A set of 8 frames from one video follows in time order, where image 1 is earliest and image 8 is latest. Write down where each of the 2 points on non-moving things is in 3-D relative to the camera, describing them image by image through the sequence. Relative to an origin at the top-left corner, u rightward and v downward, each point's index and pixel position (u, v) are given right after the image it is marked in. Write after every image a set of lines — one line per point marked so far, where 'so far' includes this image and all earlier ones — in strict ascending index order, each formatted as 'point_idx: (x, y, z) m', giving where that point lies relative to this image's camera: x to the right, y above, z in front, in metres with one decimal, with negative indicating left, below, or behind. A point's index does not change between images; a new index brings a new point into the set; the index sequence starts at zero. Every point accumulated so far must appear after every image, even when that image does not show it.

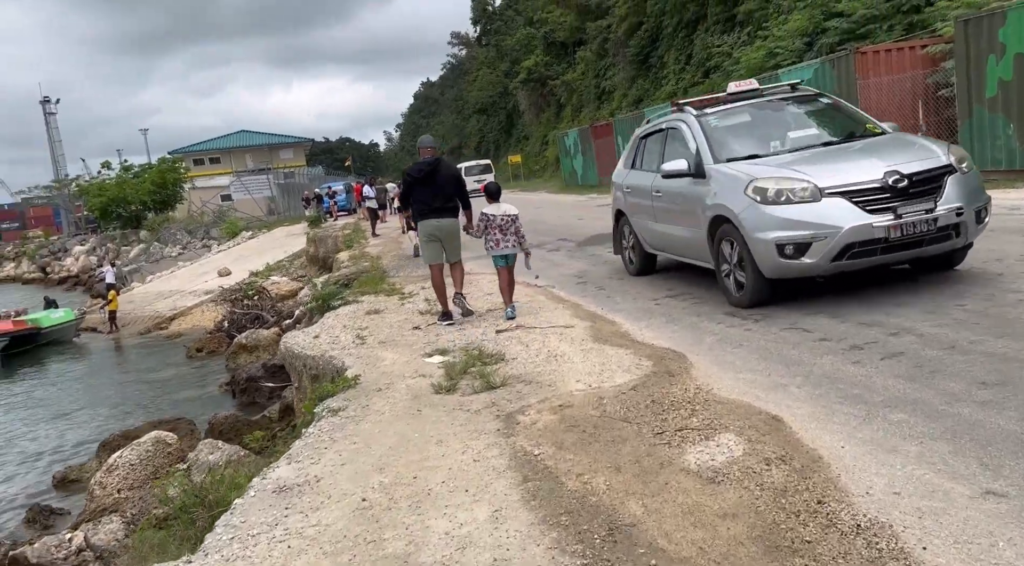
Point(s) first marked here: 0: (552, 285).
0: (+0.4, 0.0, +10.0) m
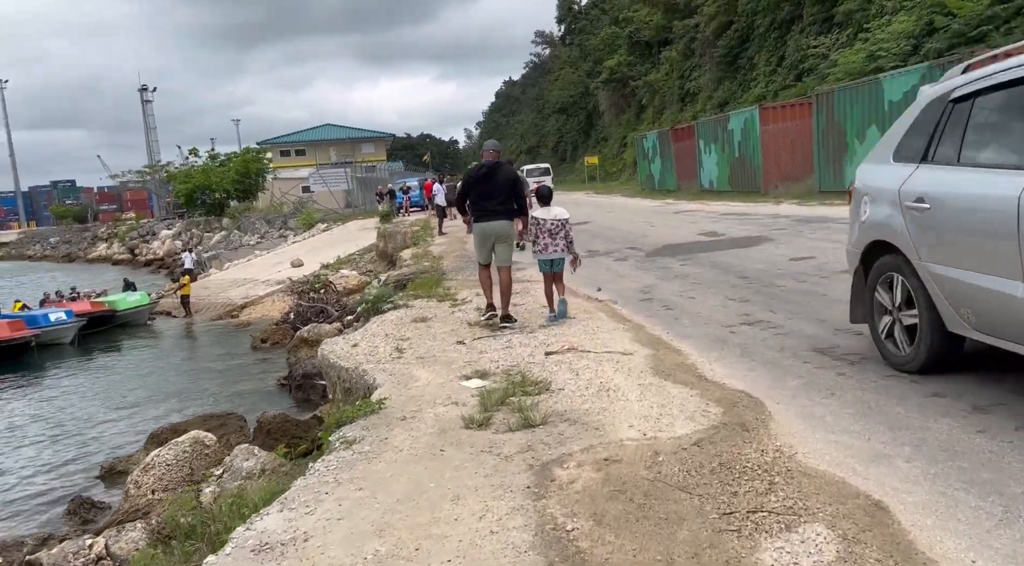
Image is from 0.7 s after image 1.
0: (+1.0, -0.2, +9.1) m
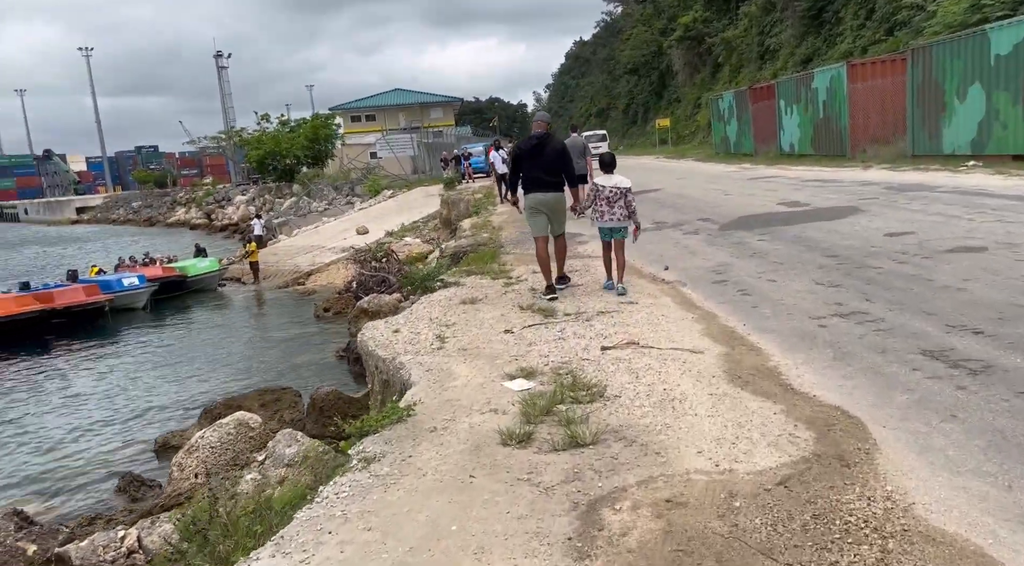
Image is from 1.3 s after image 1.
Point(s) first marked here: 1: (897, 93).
0: (+1.5, 0.0, +8.2) m
1: (+7.5, +3.7, +17.6) m
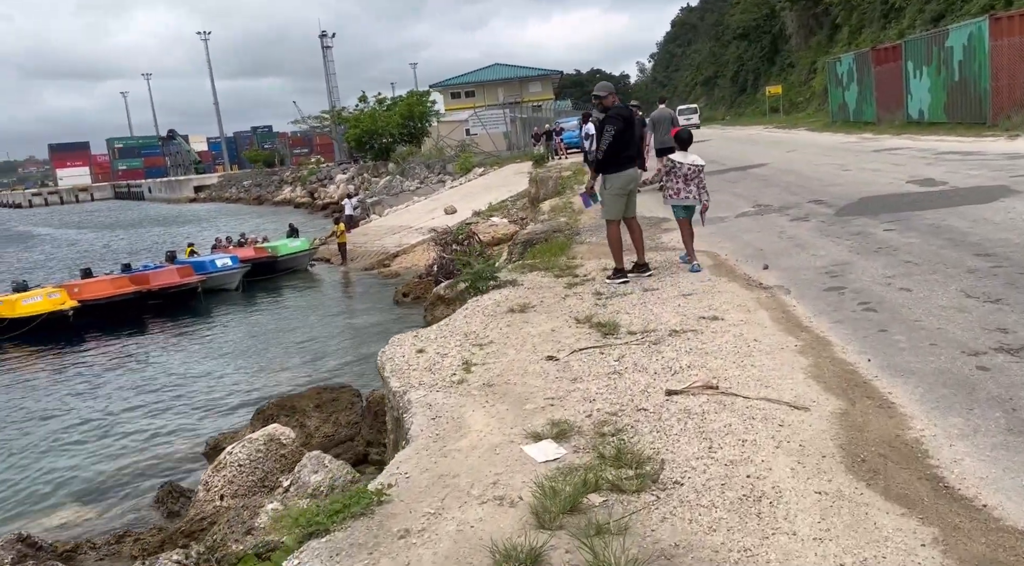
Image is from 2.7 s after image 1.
0: (+2.0, 0.0, +6.5) m
1: (+9.0, +3.9, +15.0) m
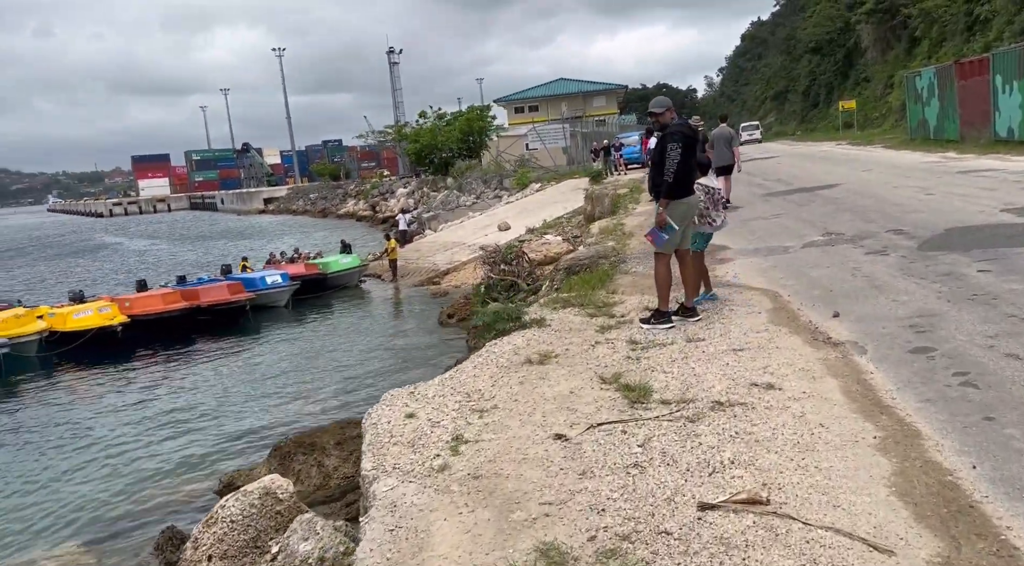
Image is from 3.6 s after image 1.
0: (+2.0, -0.4, +5.3) m
1: (+9.7, +3.3, +13.4) m
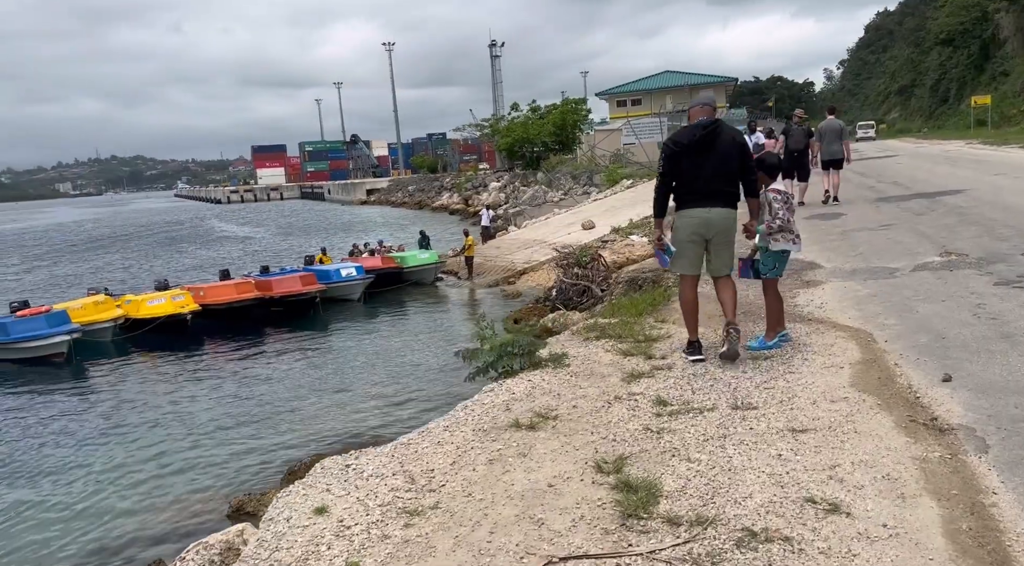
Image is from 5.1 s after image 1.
0: (+1.9, -0.6, +3.6) m
1: (+10.5, +2.9, +10.7) m
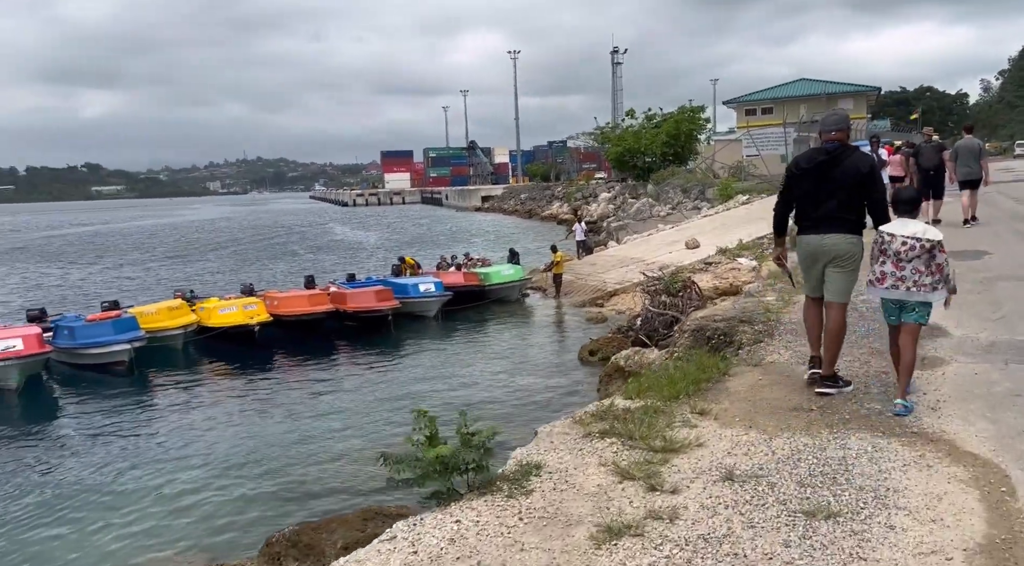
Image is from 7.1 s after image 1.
0: (+1.3, -1.1, +1.5) m
1: (+10.9, +2.1, +7.5) m
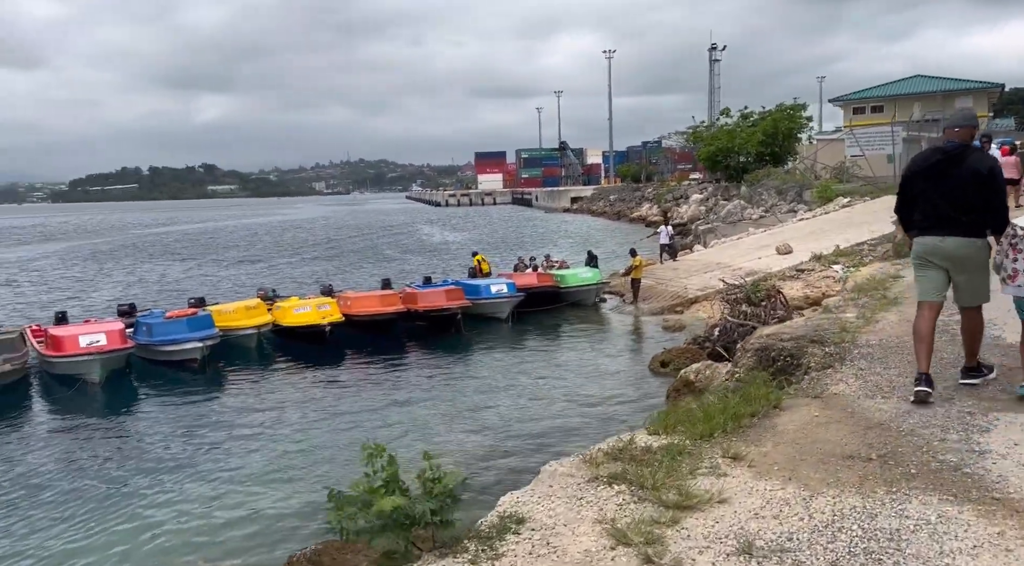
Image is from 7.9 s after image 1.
0: (+0.9, -1.1, +0.7) m
1: (+11.2, +1.8, +5.6) m
